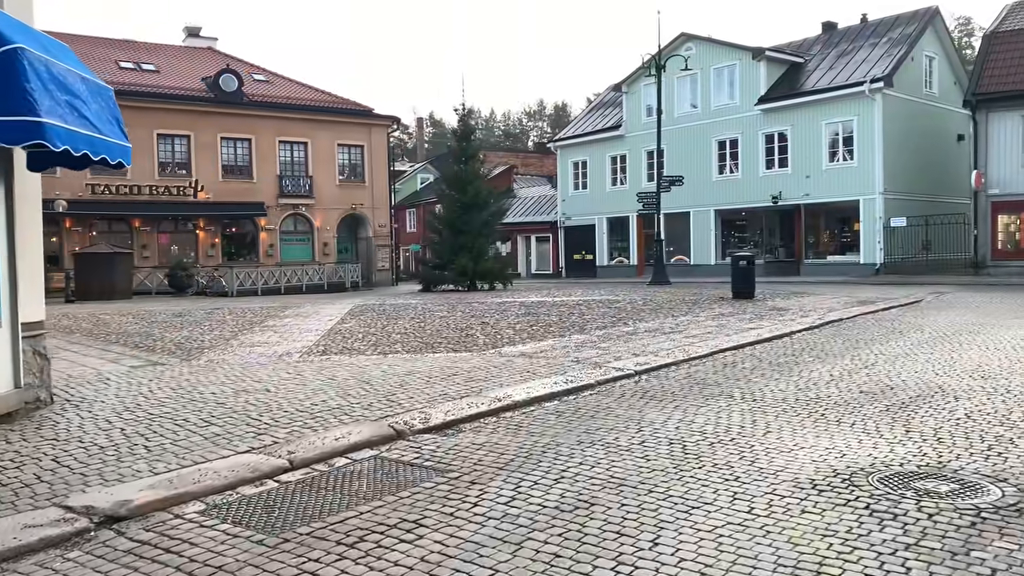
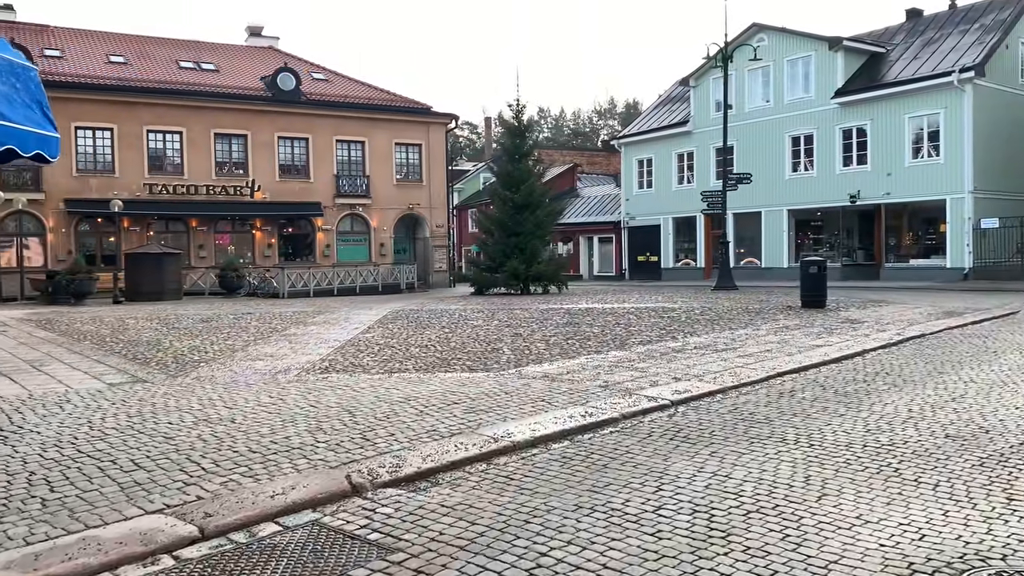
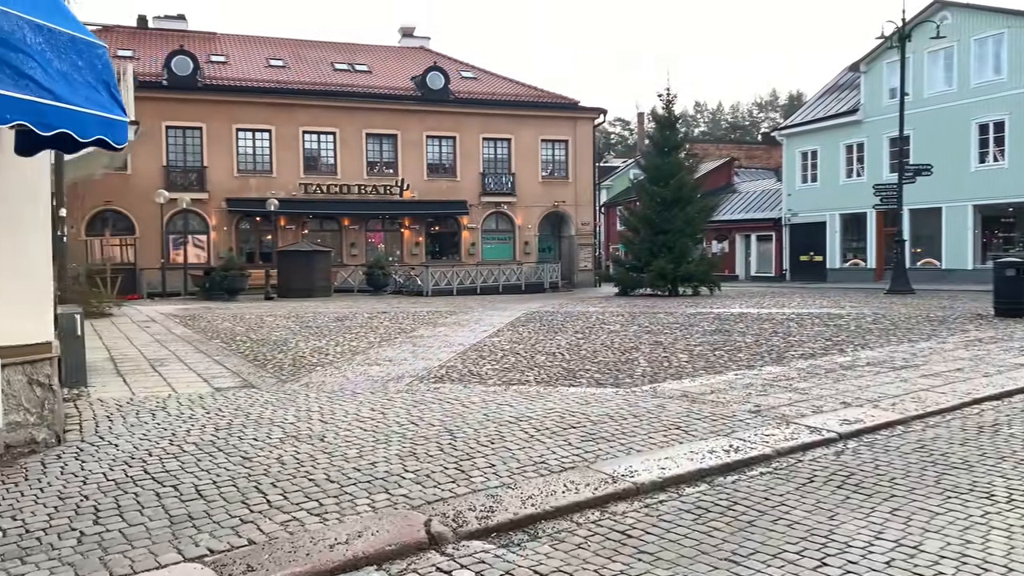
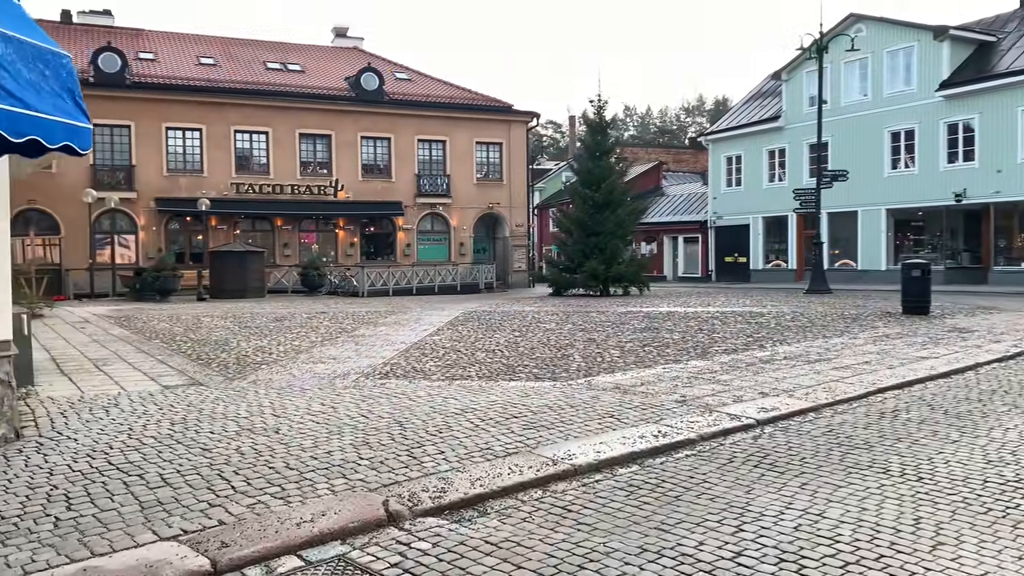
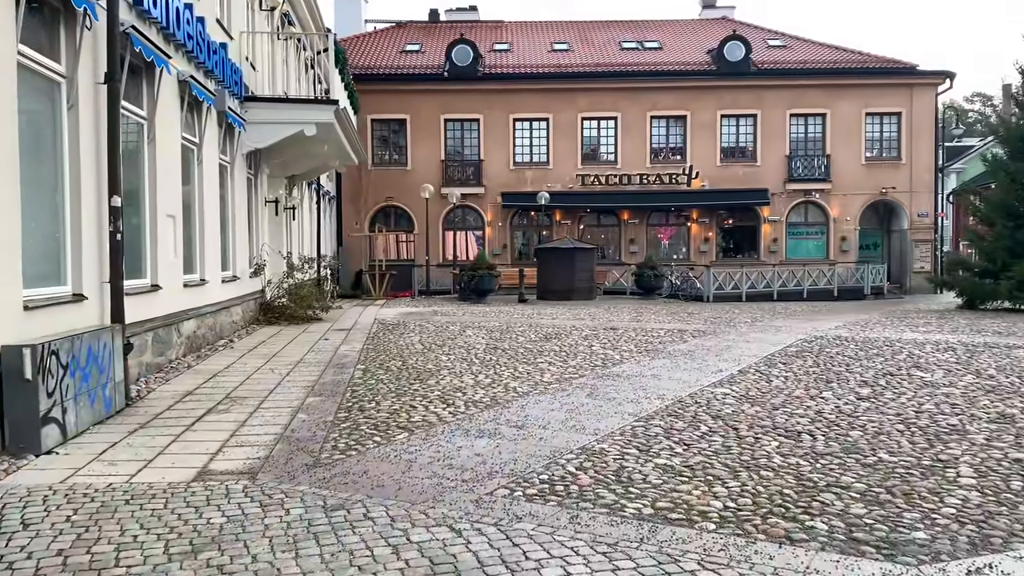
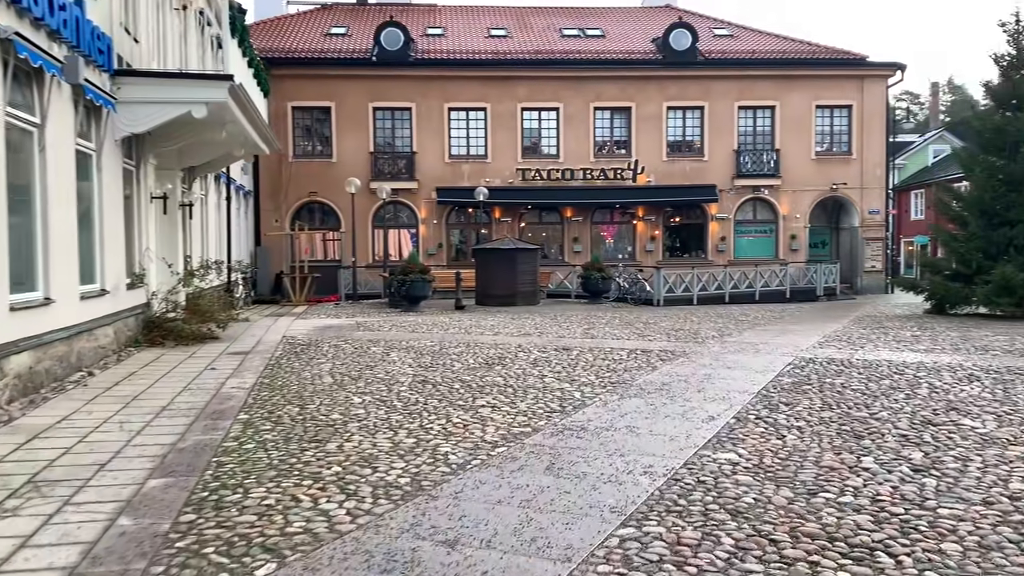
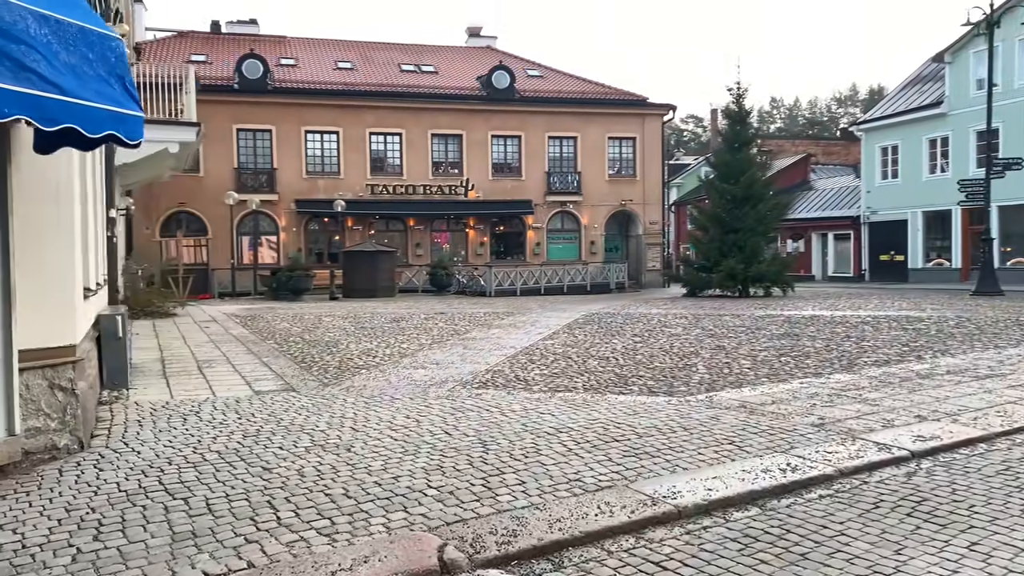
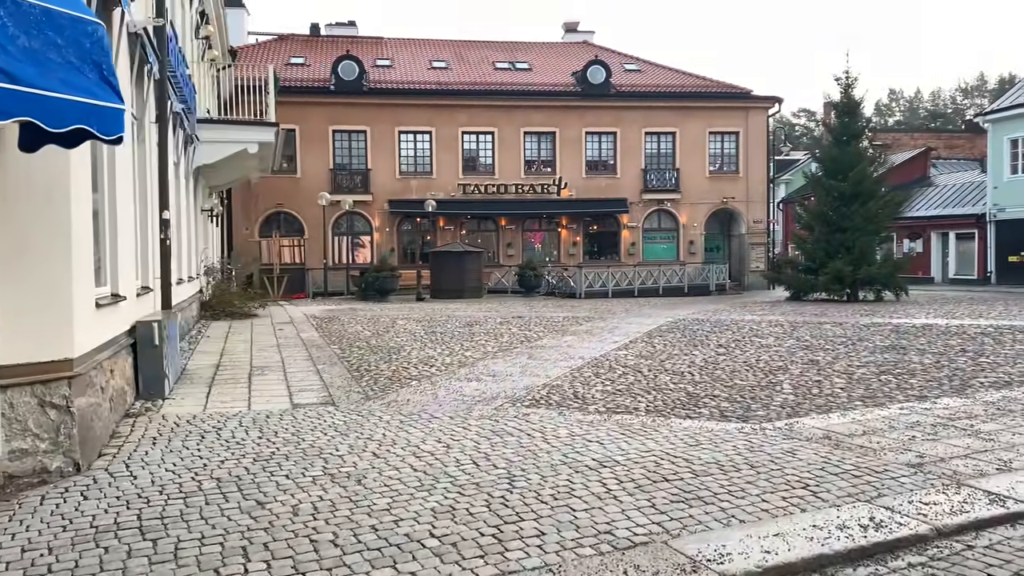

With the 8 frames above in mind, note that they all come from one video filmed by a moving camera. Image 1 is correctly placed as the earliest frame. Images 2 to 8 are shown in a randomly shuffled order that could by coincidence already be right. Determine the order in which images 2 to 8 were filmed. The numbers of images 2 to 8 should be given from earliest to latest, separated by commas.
2, 4, 3, 7, 8, 5, 6
